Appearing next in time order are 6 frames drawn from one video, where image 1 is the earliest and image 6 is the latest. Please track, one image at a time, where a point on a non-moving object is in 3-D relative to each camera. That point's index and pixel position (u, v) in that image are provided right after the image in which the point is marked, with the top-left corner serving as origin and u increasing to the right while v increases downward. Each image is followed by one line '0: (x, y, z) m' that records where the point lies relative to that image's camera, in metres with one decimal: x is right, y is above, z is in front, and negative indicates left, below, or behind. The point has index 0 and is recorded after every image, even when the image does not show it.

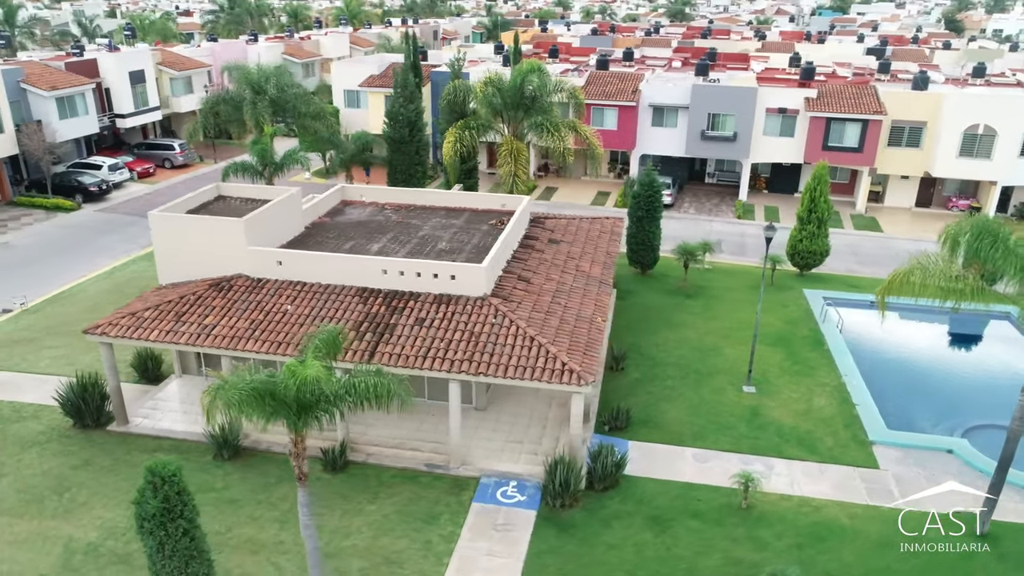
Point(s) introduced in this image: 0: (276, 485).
0: (-4.8, -4.1, +15.8) m
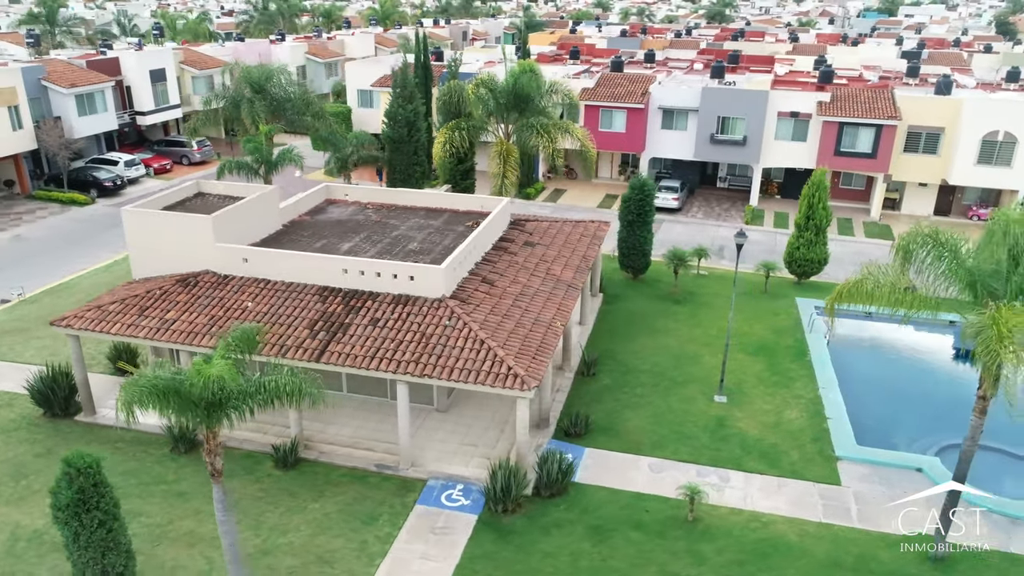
0: (-5.9, -4.0, +16.0) m
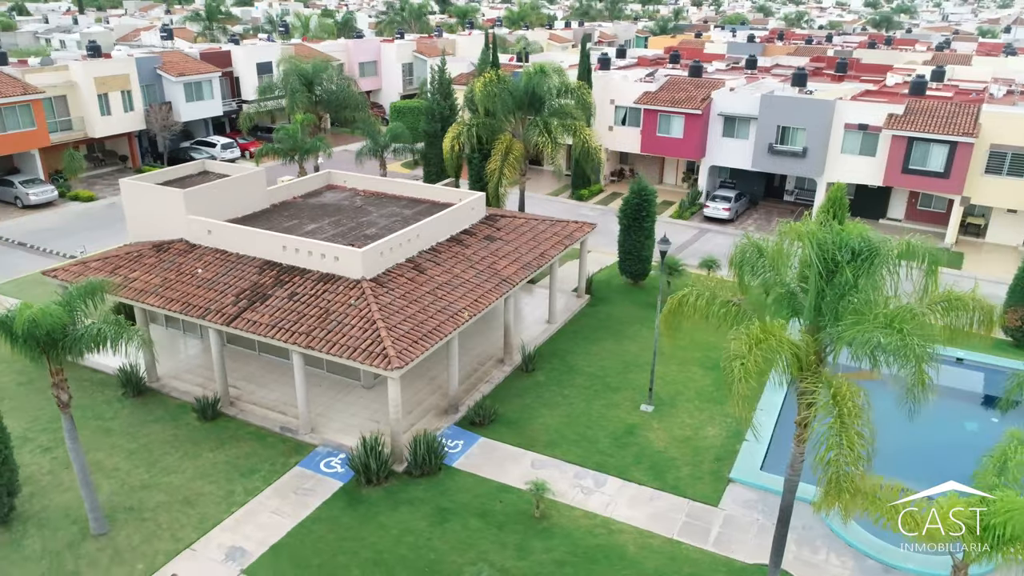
0: (-8.5, -3.2, +18.0) m
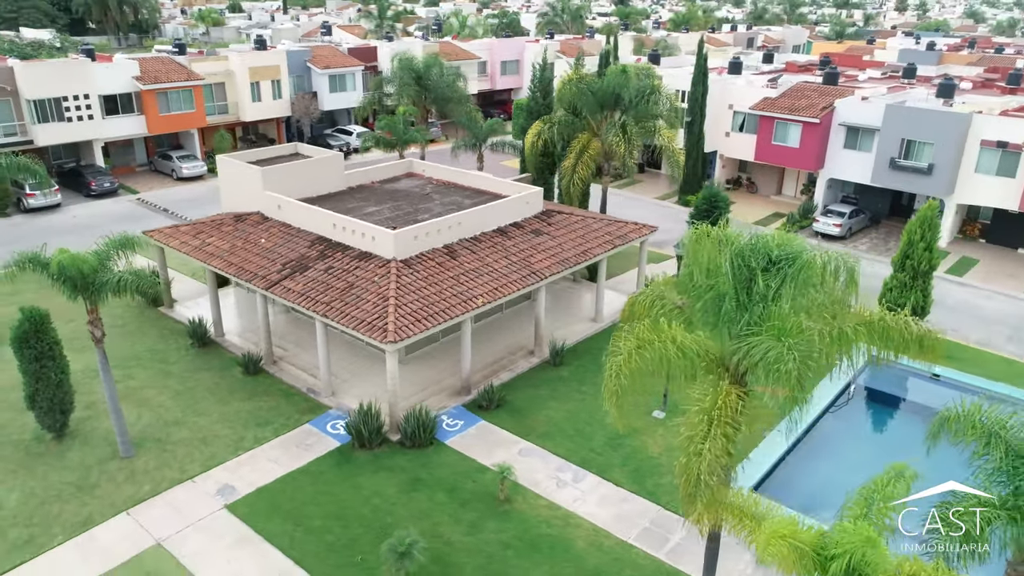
0: (-8.2, -2.2, +20.3) m
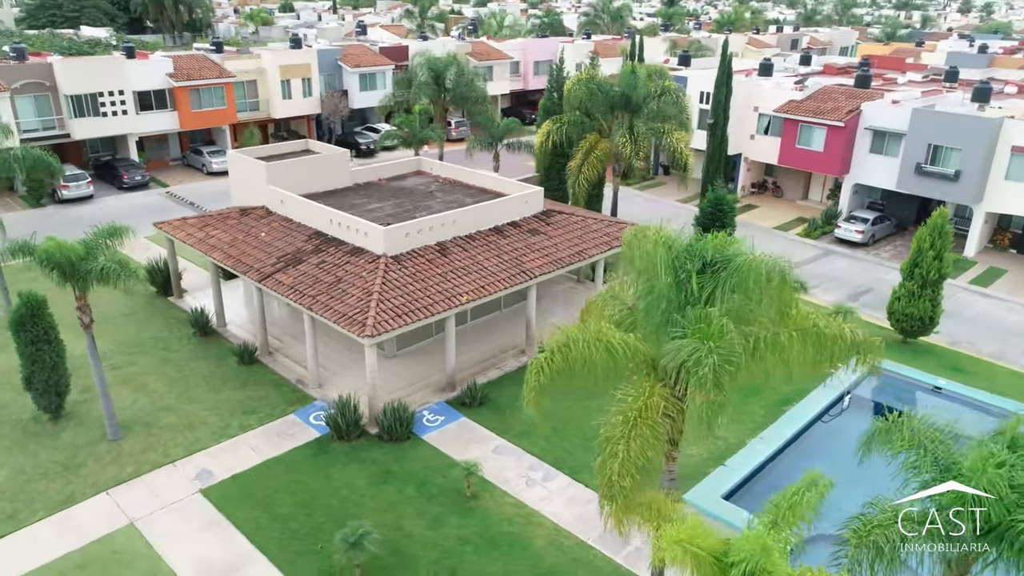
0: (-8.5, -2.0, +20.9) m
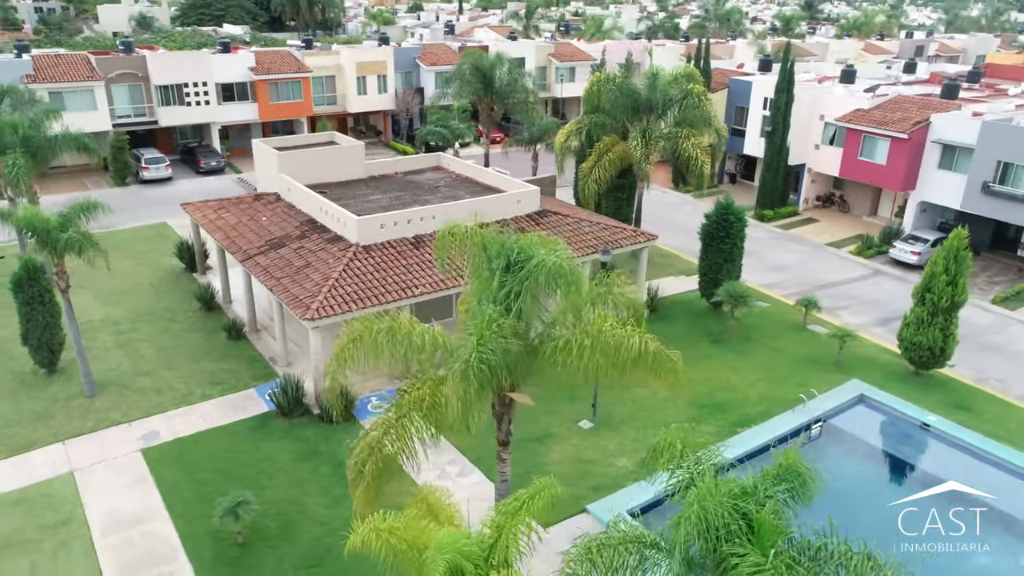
0: (-9.3, -1.3, +22.5) m
